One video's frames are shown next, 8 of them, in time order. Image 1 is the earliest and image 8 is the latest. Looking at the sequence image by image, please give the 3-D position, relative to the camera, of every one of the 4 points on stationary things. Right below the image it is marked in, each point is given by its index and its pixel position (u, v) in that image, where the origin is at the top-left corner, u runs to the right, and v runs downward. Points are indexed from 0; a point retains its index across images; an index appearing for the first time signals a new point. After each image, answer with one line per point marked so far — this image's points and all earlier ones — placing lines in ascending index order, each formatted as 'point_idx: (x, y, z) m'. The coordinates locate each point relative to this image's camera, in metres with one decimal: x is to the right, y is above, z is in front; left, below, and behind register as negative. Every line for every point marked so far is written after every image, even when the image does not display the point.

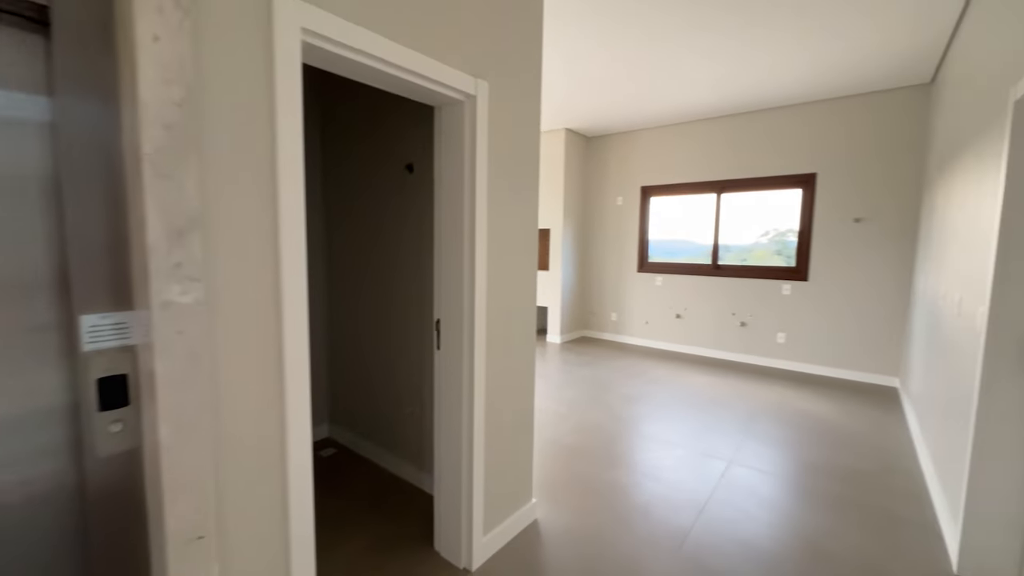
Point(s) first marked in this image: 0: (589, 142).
0: (+1.1, +2.0, +6.0) m
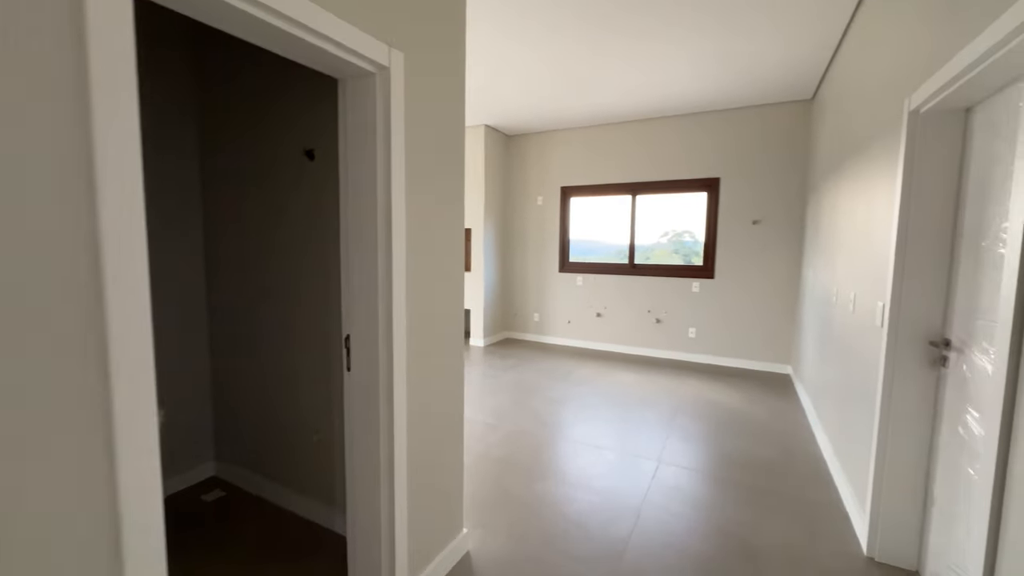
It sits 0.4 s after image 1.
0: (0.0, +2.0, +5.9) m
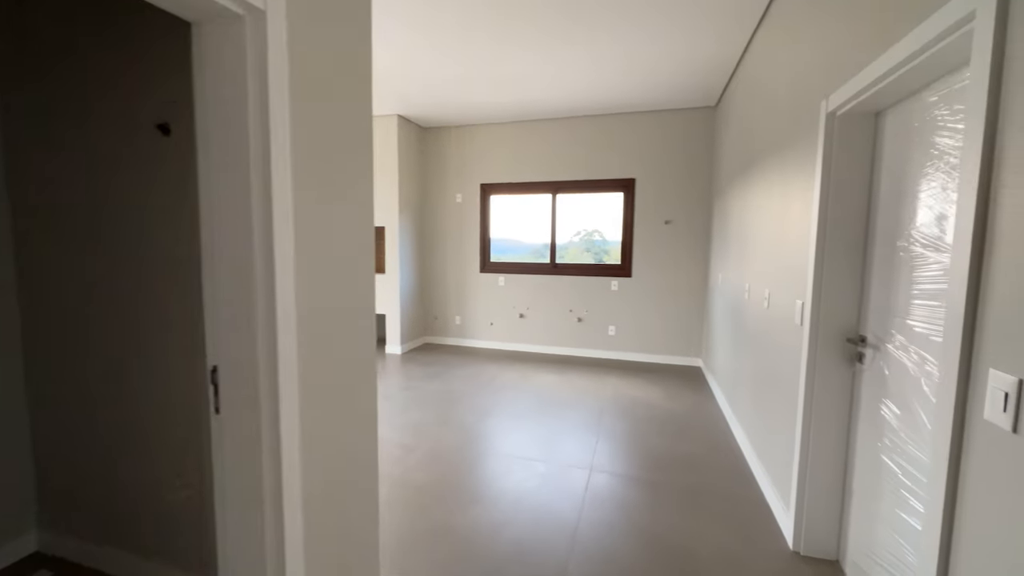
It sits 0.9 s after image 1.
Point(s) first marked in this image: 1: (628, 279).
0: (-1.1, +2.0, +5.5) m
1: (+1.3, +0.1, +5.0) m
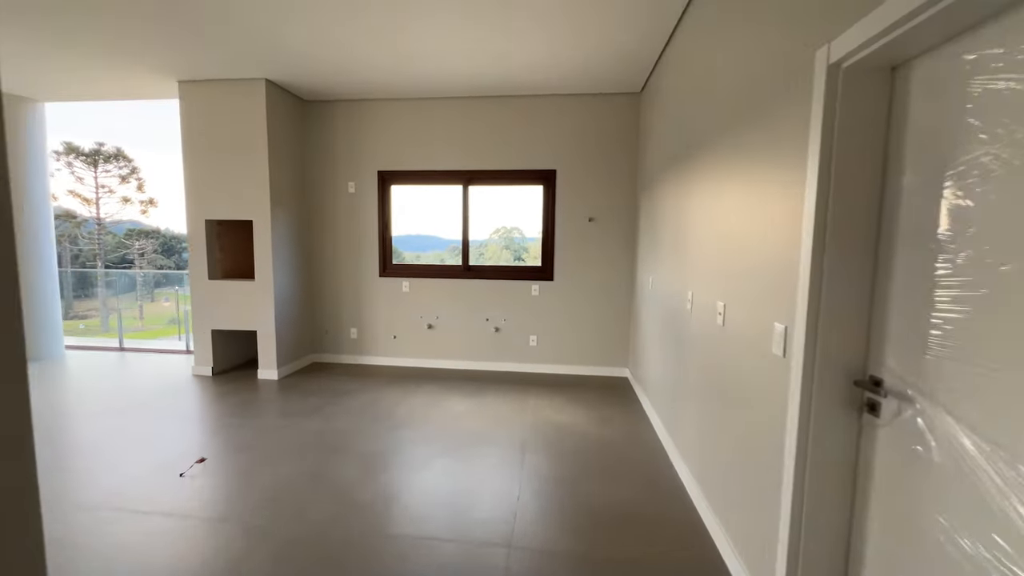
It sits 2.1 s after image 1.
0: (-2.2, +1.9, +4.5) m
1: (+0.4, +0.1, +4.4) m
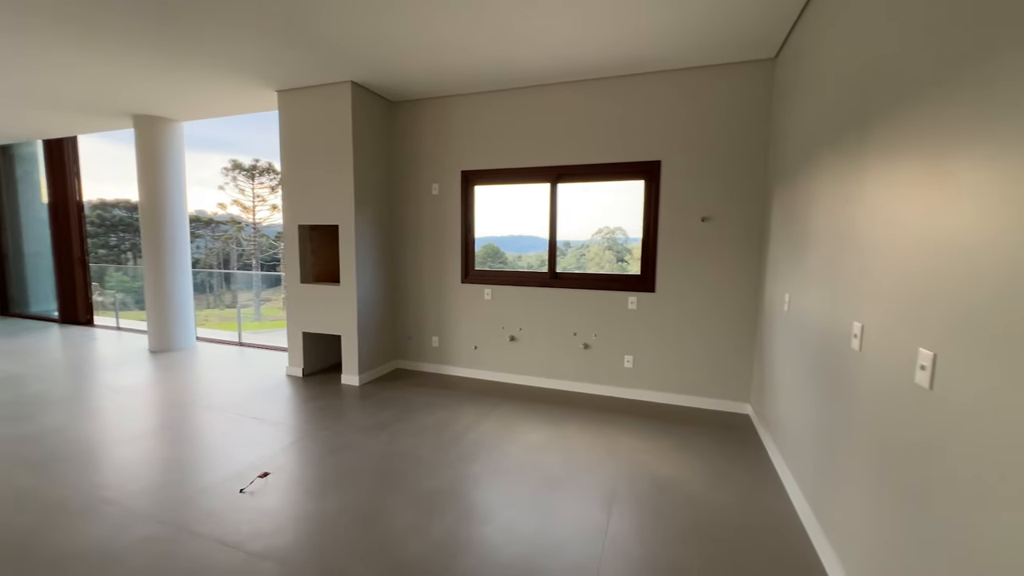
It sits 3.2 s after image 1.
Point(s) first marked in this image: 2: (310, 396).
0: (-1.2, +1.8, +4.4) m
1: (+1.2, -0.1, +3.8) m
2: (-1.9, -1.0, +4.0) m
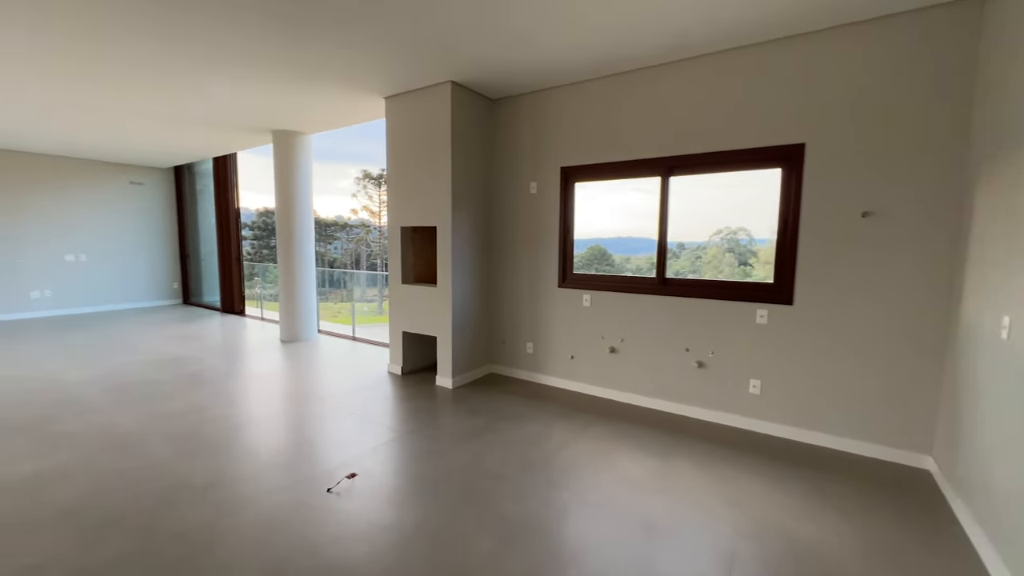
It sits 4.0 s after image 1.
0: (-0.2, +1.8, +4.3) m
1: (+2.0, -0.1, +3.1) m
2: (-1.0, -1.0, +4.0) m
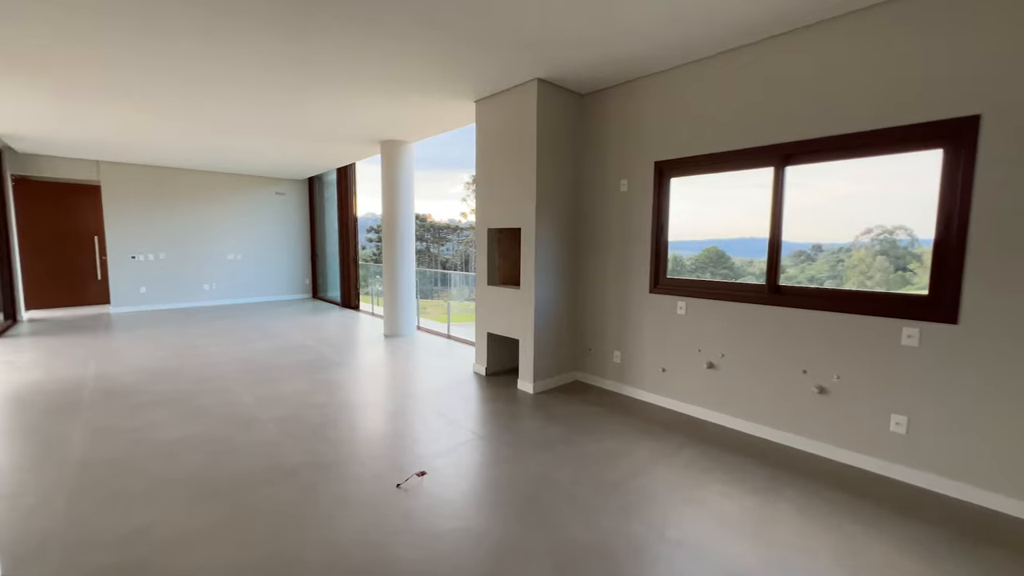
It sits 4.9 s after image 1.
0: (+0.7, +1.8, +4.1) m
1: (+2.4, -0.2, +2.4) m
2: (-0.2, -1.0, +4.0) m
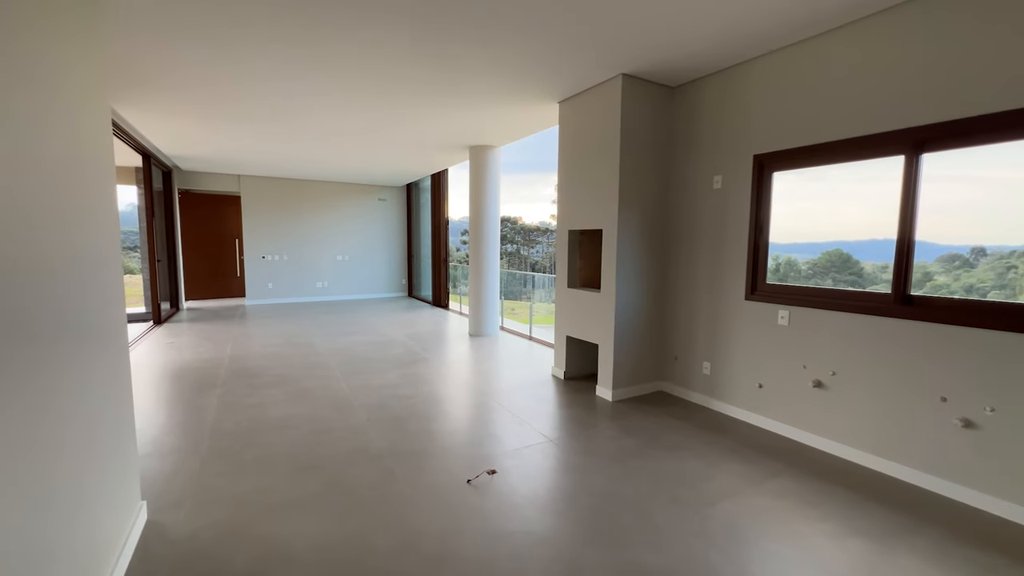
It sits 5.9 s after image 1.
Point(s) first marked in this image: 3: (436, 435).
0: (+1.5, +1.7, +3.9) m
1: (+2.8, -0.3, +1.8) m
2: (+0.5, -1.0, +4.0) m
3: (-0.6, -1.1, +3.3) m
